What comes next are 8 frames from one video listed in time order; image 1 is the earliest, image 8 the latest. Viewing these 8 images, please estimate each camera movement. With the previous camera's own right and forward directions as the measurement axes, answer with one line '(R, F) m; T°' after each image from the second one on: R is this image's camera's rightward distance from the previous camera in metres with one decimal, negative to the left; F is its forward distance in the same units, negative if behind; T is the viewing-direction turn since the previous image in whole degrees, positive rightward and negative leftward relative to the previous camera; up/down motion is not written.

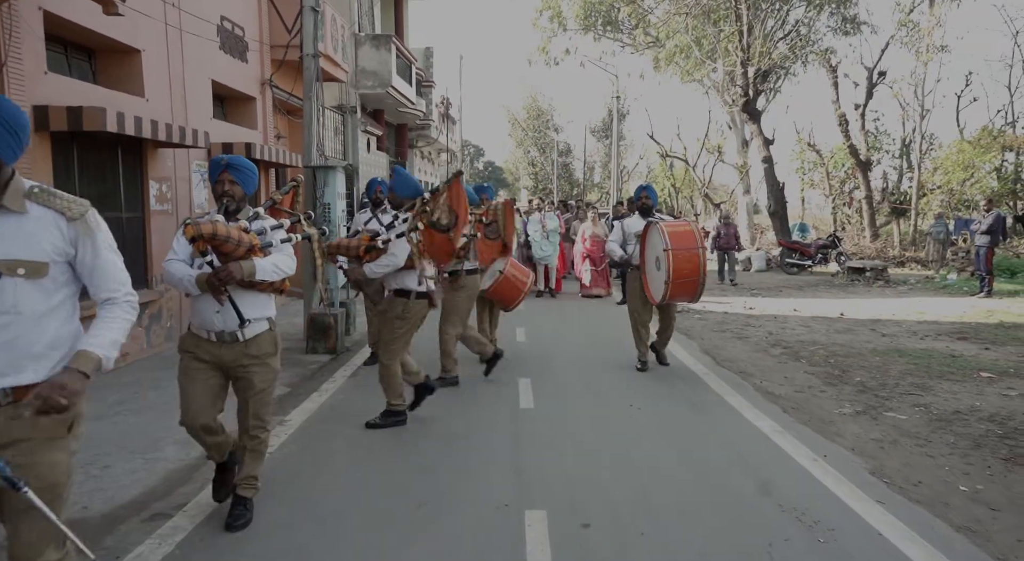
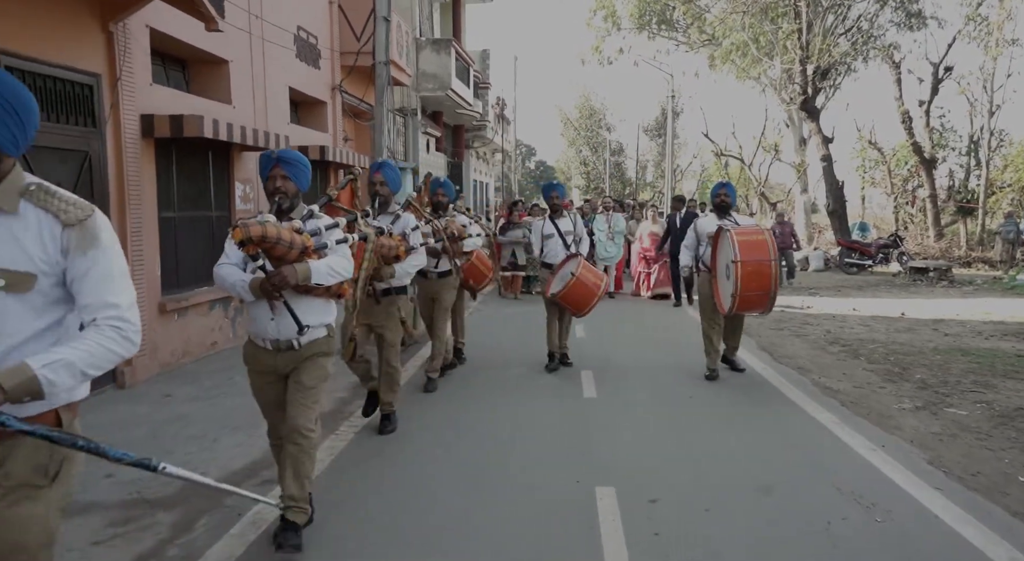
(-0.1, -0.3) m; -4°
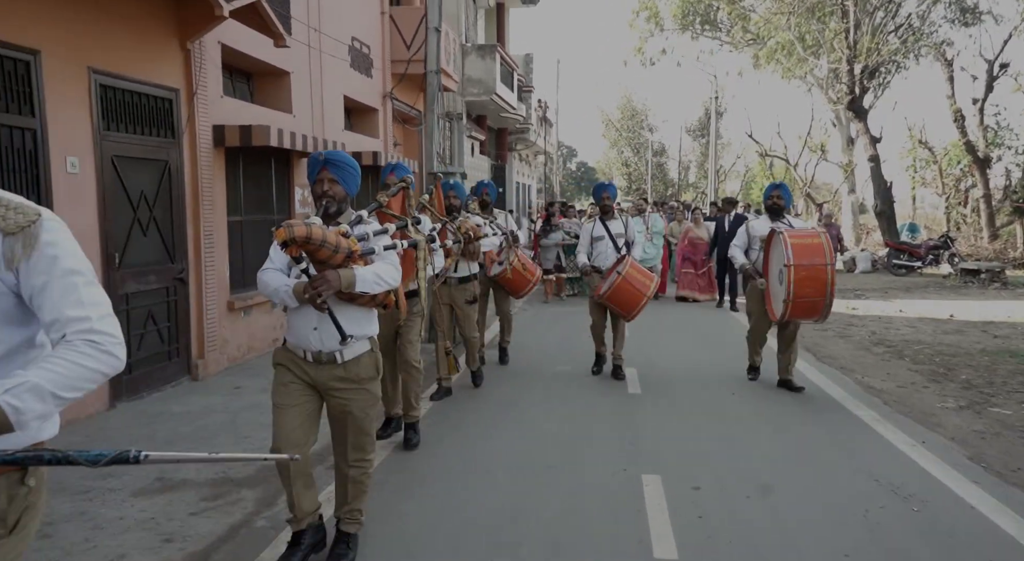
(-0.1, -0.3) m; -3°
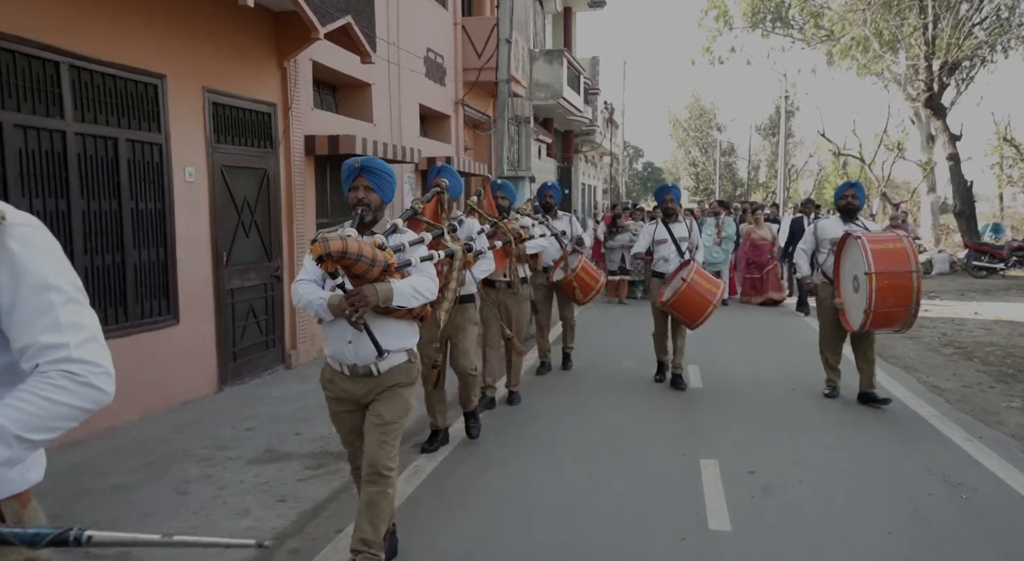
(0.0, -0.4) m; -5°
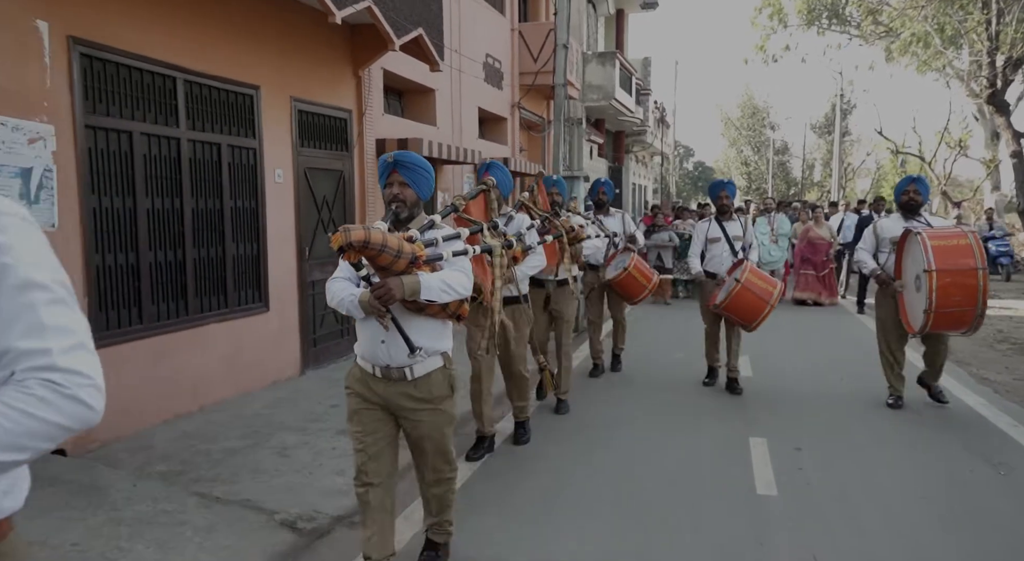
(-0.1, -0.5) m; -4°
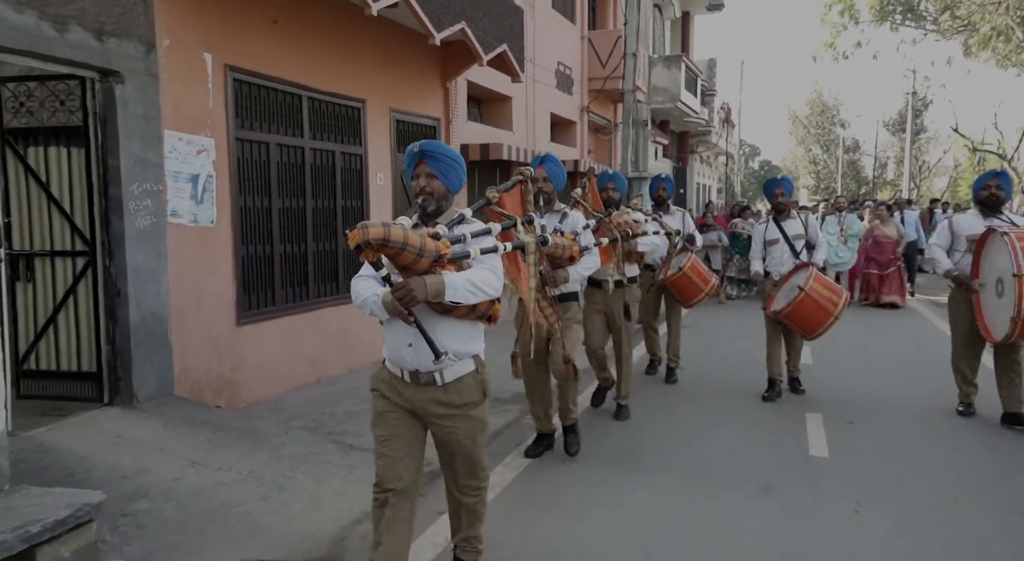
(-0.2, -0.7) m; -5°
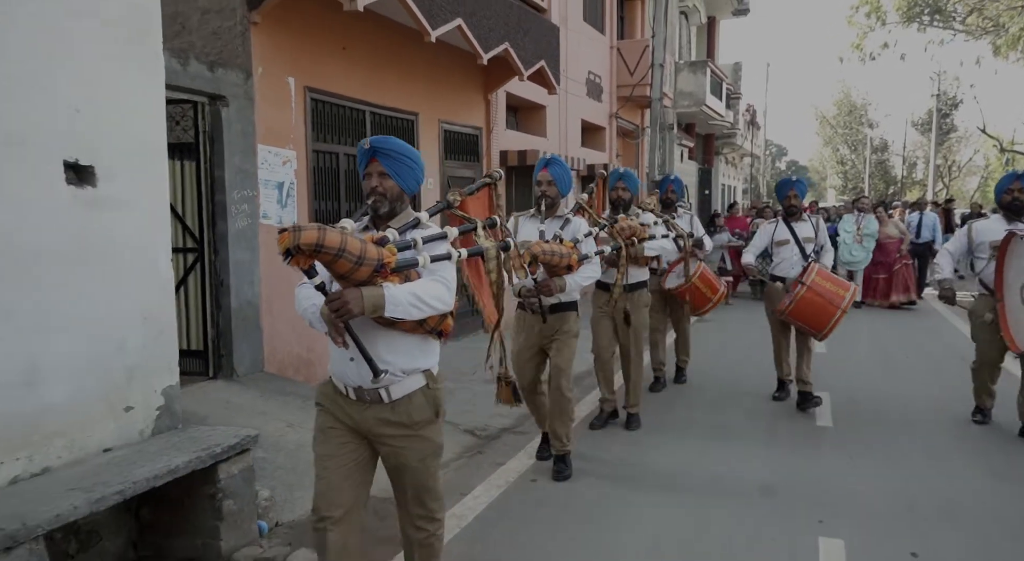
(-0.1, -0.8) m; -2°
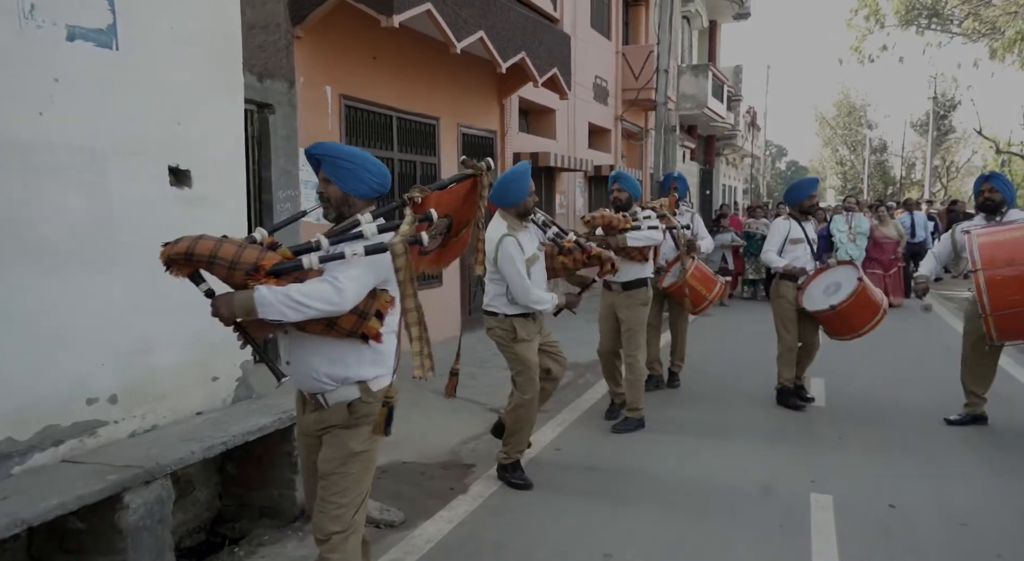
(-0.2, -0.5) m; 0°
